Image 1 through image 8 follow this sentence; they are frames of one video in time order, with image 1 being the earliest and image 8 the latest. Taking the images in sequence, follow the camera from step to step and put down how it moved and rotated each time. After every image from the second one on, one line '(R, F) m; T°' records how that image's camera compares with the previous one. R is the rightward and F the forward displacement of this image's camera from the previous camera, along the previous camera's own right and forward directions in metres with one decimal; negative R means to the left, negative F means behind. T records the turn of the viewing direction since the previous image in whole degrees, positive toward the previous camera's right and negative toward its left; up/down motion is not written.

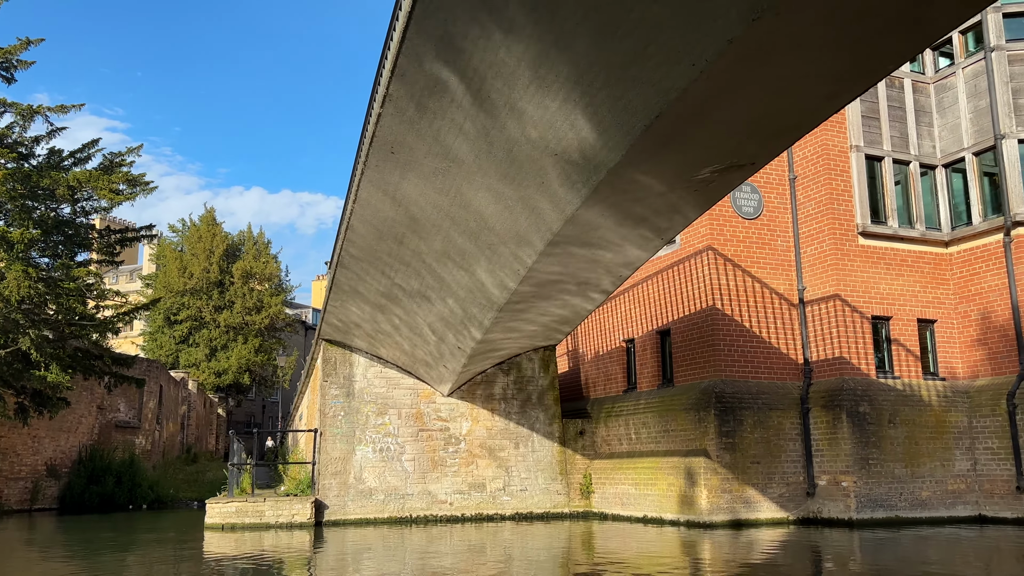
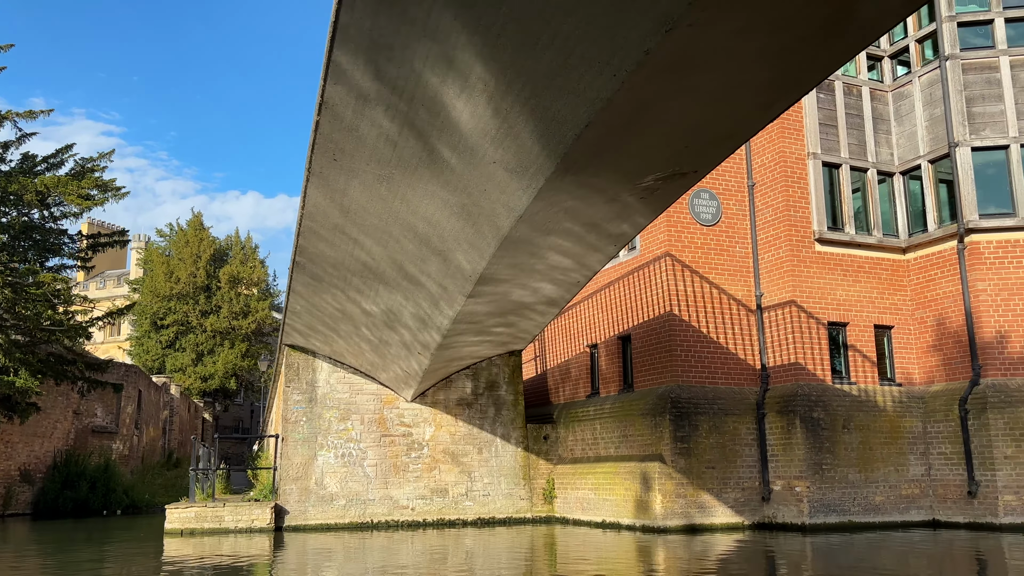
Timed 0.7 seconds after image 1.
(+0.6, -0.1) m; 0°
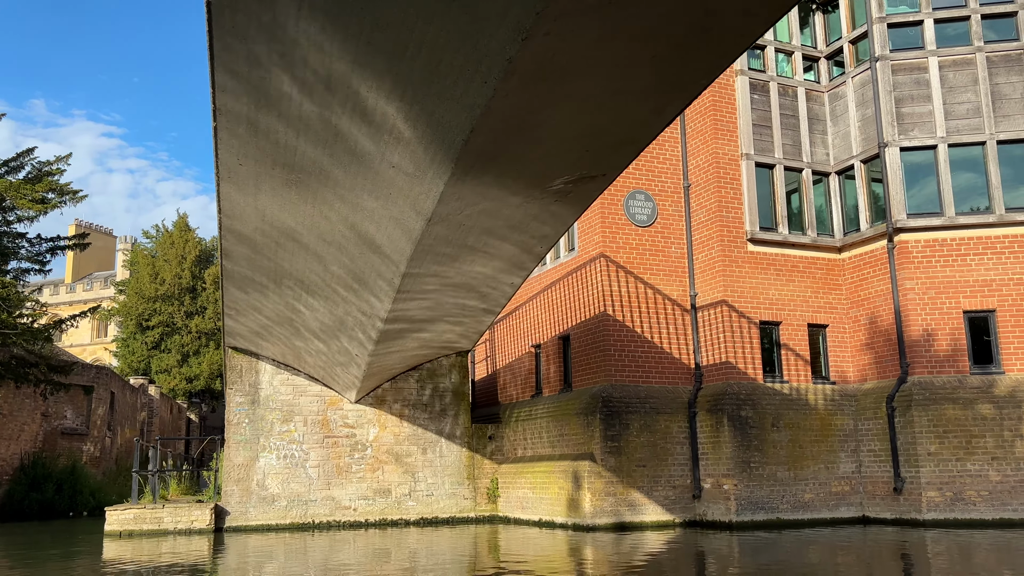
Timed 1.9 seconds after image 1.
(+1.1, -0.1) m; 0°
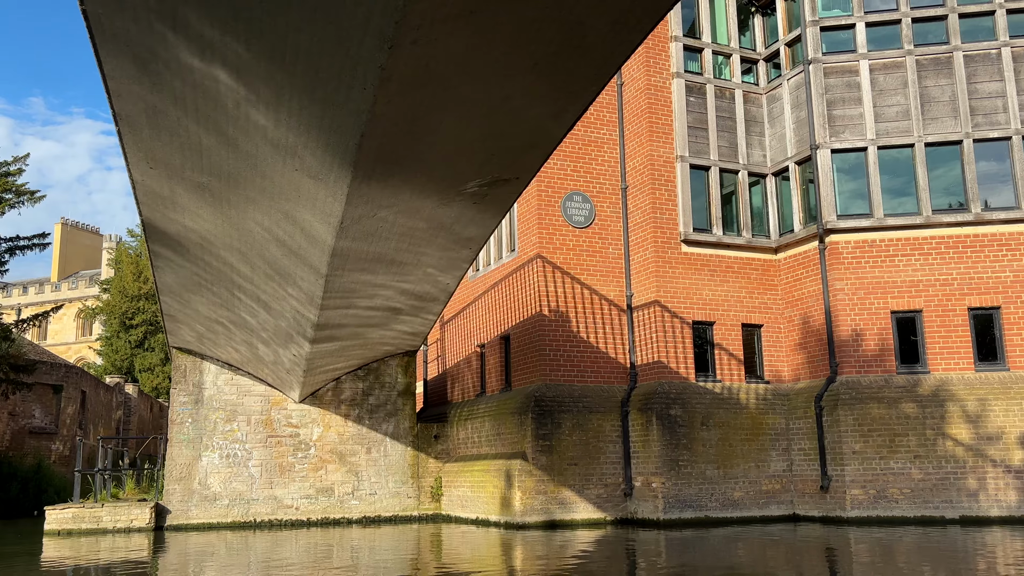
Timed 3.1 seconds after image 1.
(+1.1, -0.1) m; 0°
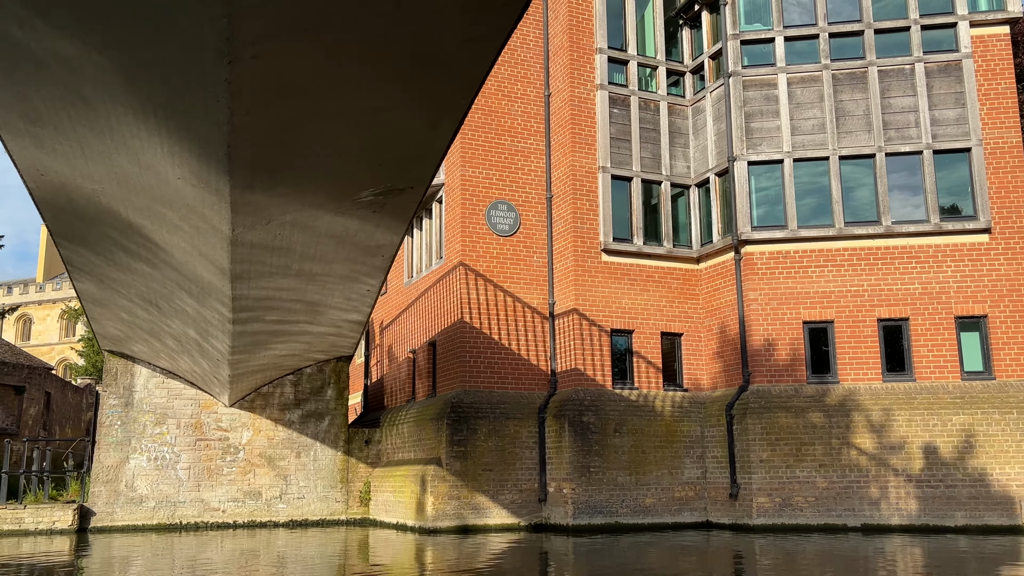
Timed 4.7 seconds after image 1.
(+1.4, -0.2) m; 0°
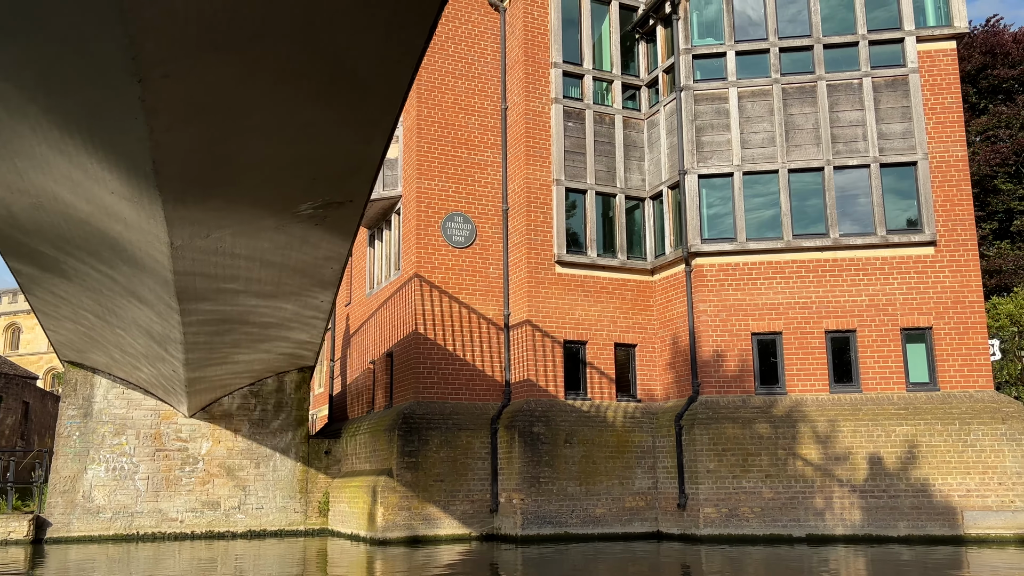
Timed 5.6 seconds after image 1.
(+0.8, -0.1) m; 0°
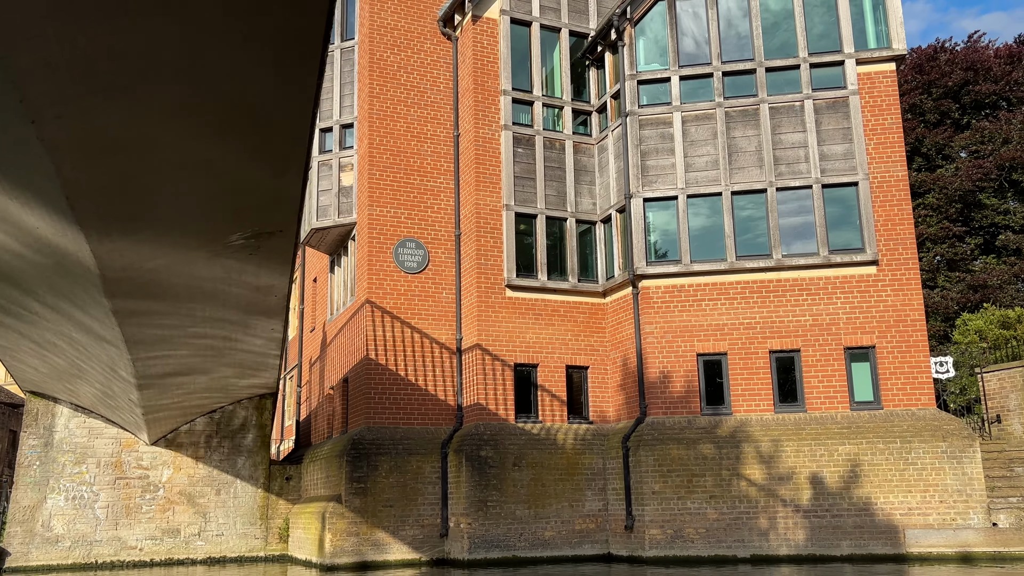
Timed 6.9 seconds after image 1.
(+1.1, -0.2) m; 0°
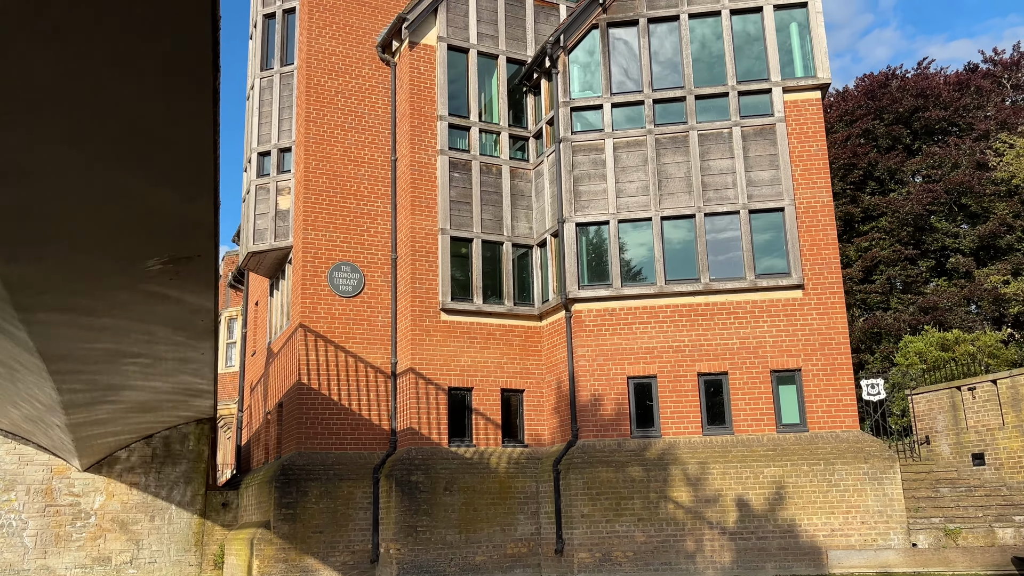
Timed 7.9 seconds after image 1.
(+0.8, -0.1) m; +2°
